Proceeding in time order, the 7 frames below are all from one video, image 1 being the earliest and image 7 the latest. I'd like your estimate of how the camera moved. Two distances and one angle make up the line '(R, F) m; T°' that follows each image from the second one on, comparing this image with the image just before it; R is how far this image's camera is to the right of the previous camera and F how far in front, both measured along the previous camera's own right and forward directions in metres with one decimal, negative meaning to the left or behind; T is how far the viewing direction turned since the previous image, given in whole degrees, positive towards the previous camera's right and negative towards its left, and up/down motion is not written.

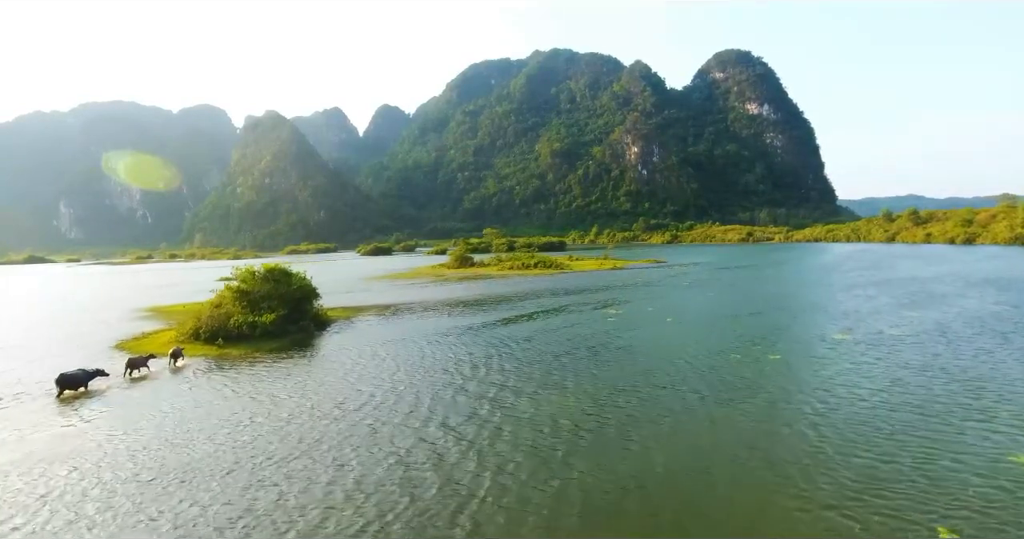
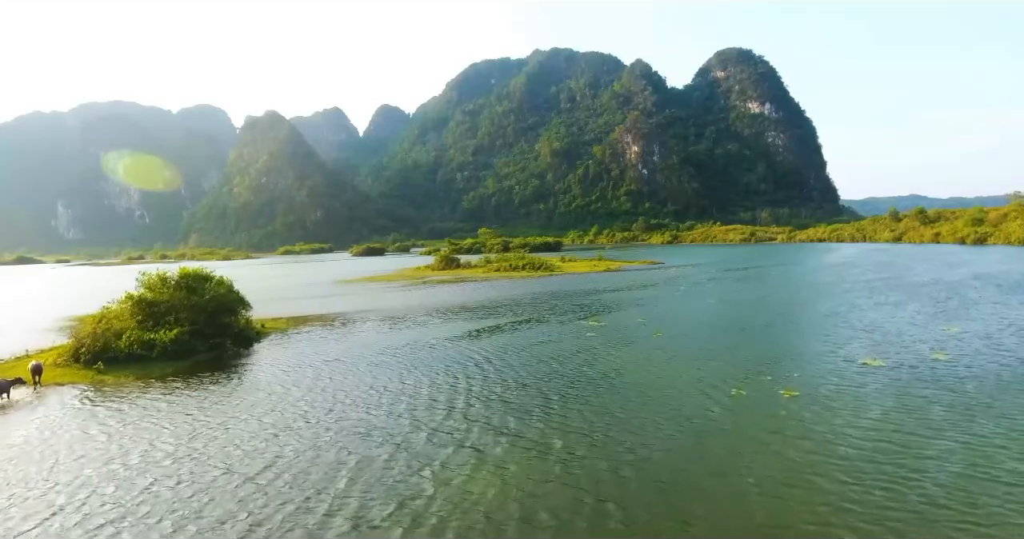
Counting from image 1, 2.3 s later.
(+1.7, +4.9) m; 0°
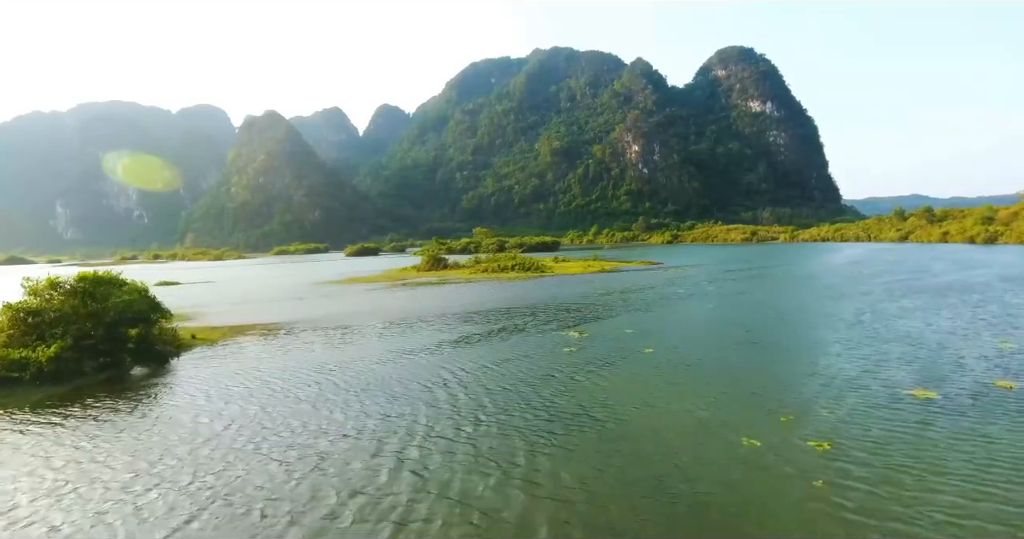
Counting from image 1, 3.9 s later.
(+1.3, +4.1) m; 0°
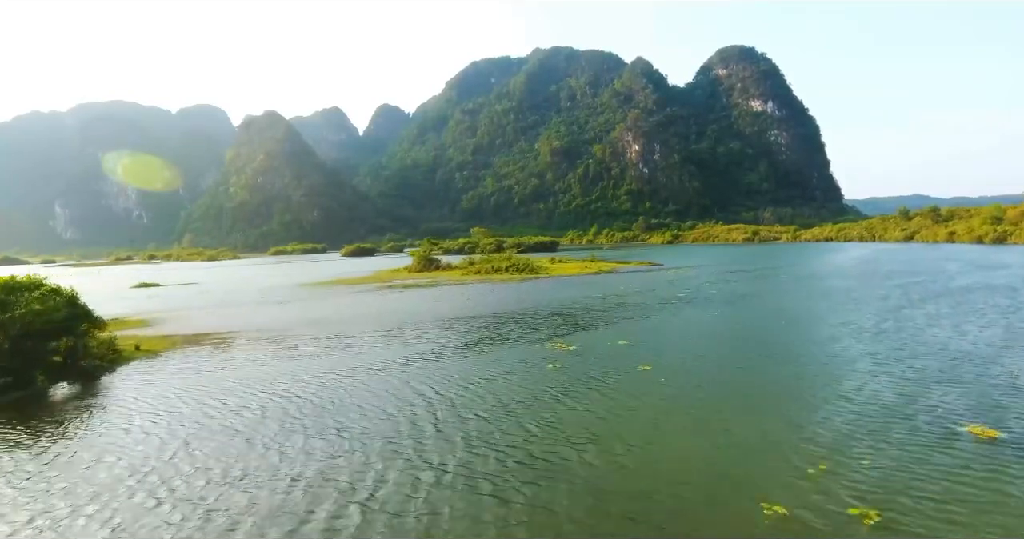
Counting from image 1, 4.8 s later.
(+0.7, +2.7) m; 0°
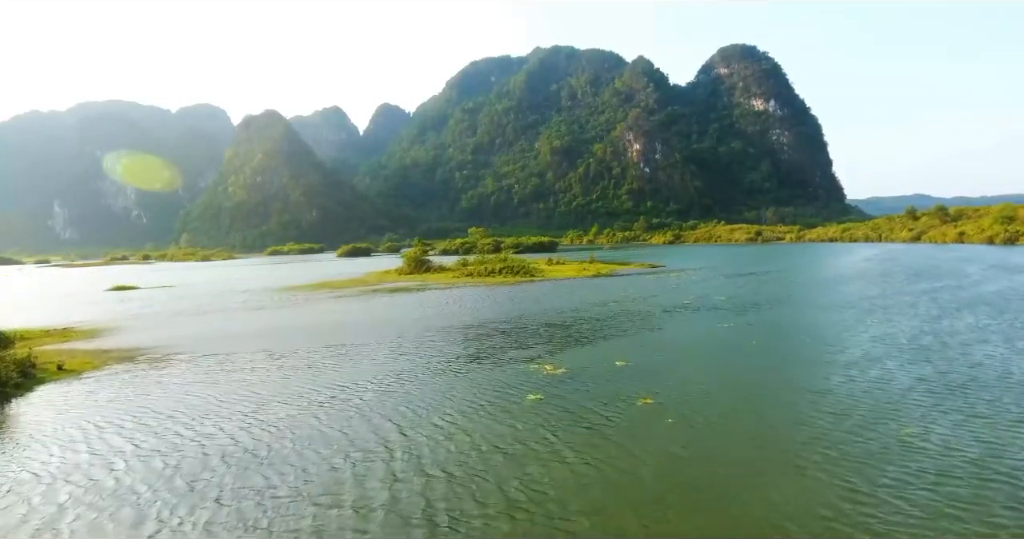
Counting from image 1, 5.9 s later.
(+0.7, +3.3) m; 0°
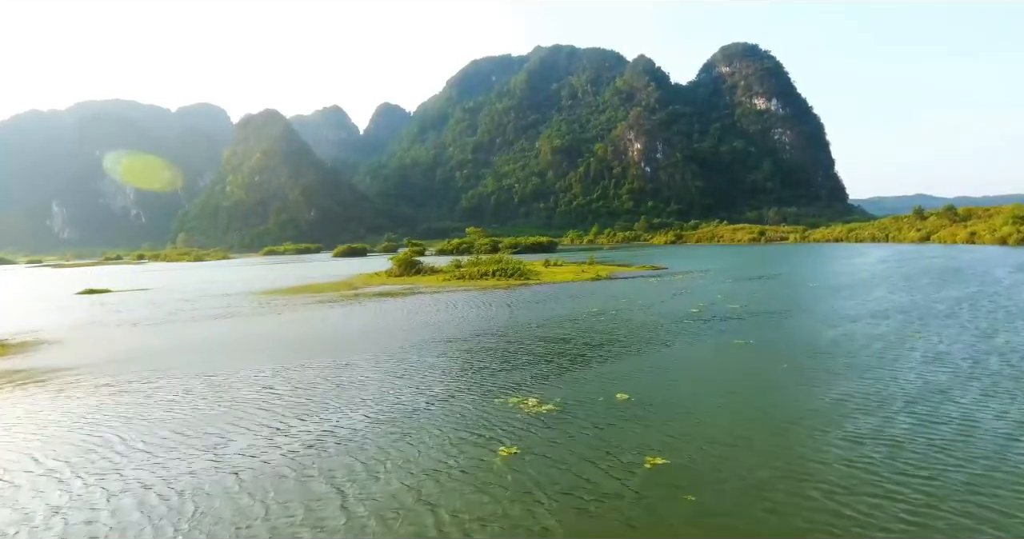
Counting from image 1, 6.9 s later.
(+0.6, +3.6) m; 0°
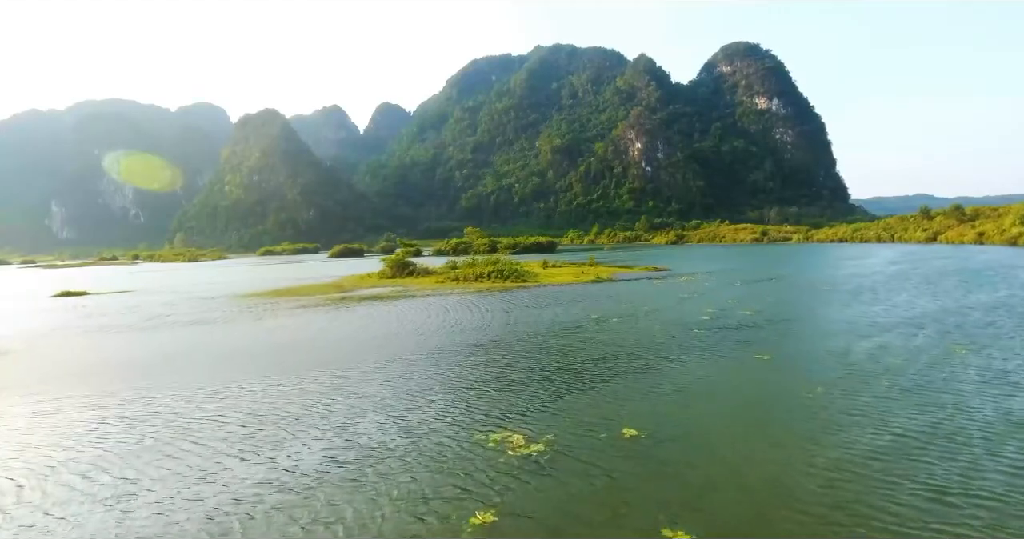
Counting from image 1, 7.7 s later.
(+0.3, +2.7) m; 0°
